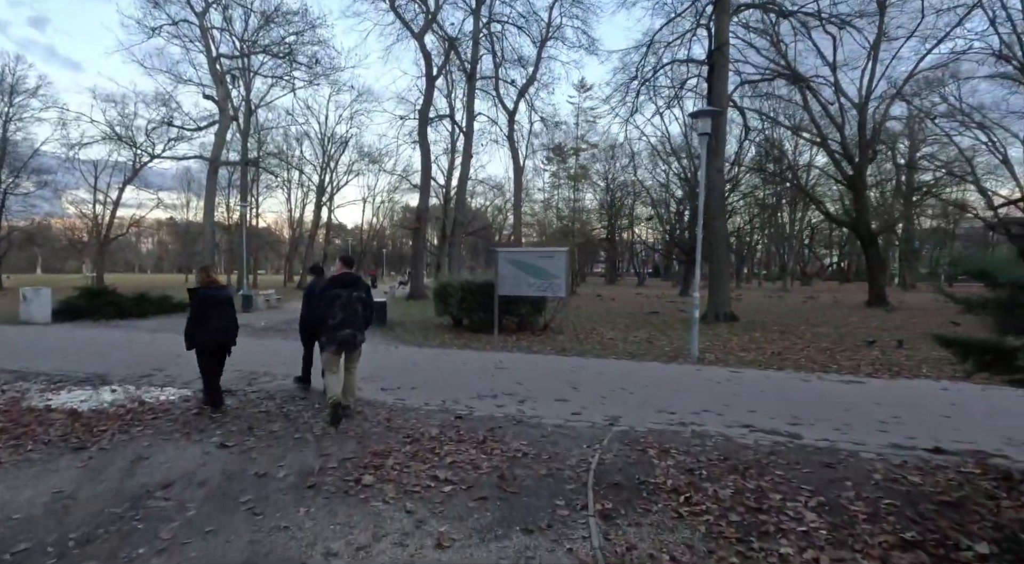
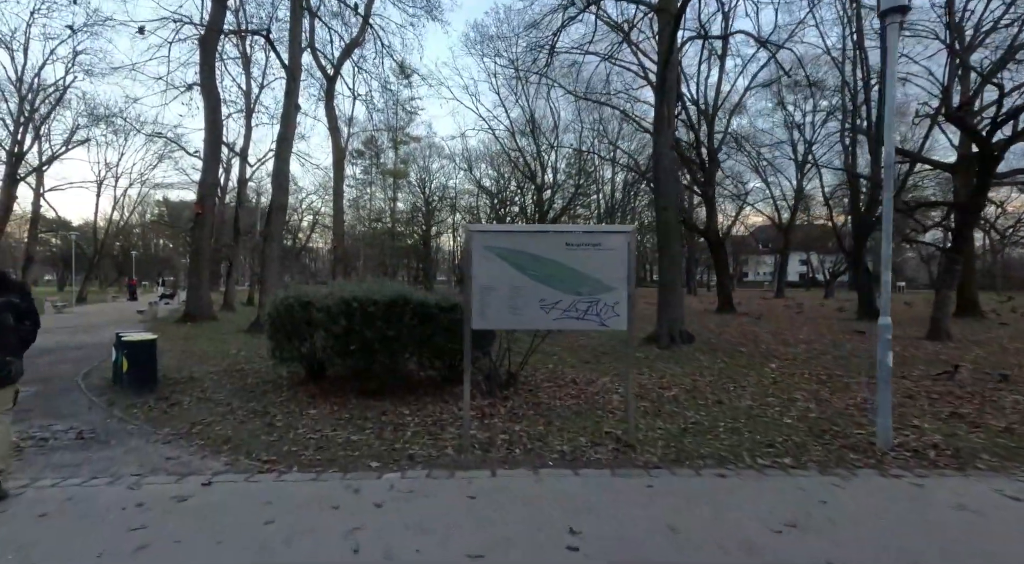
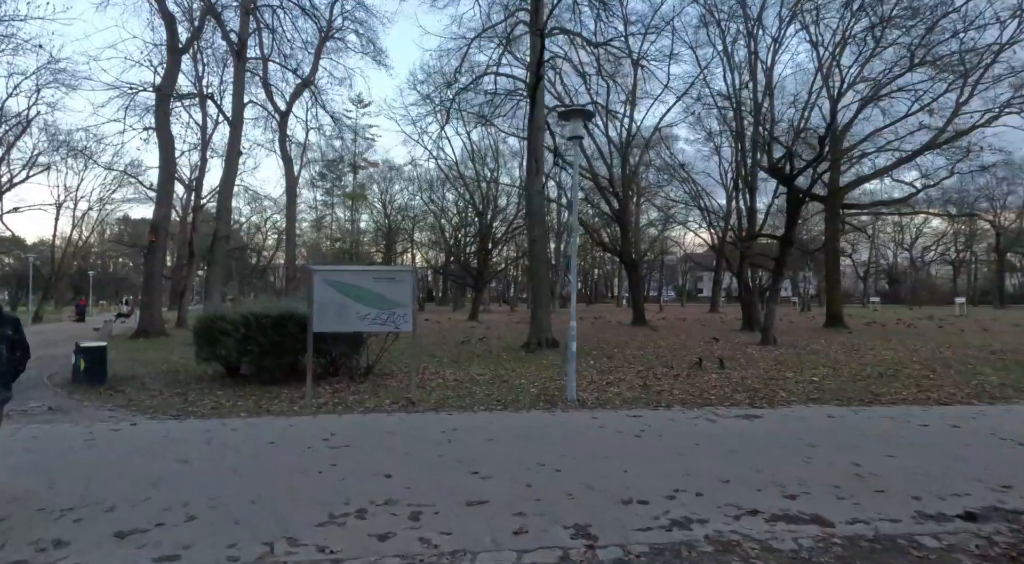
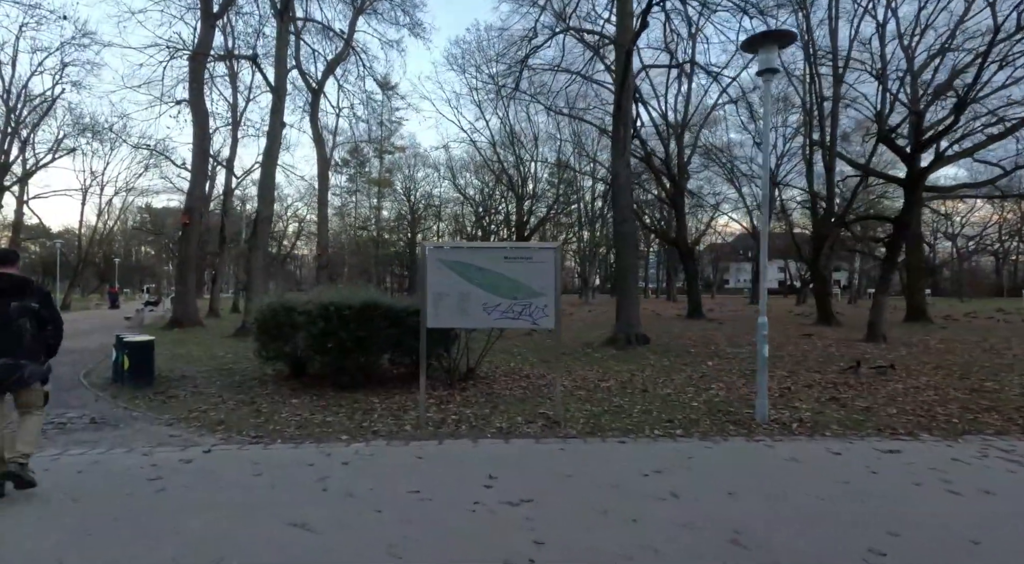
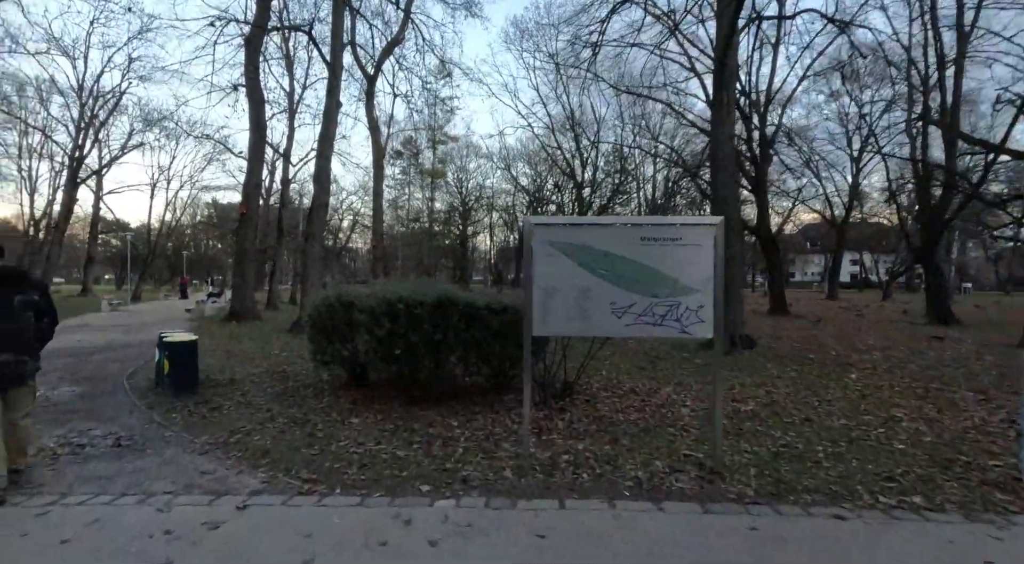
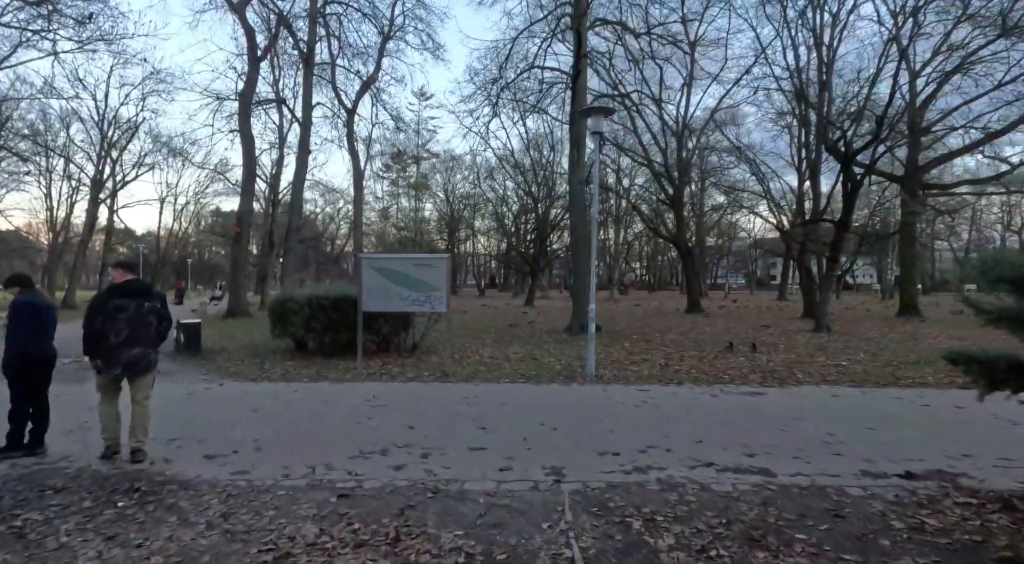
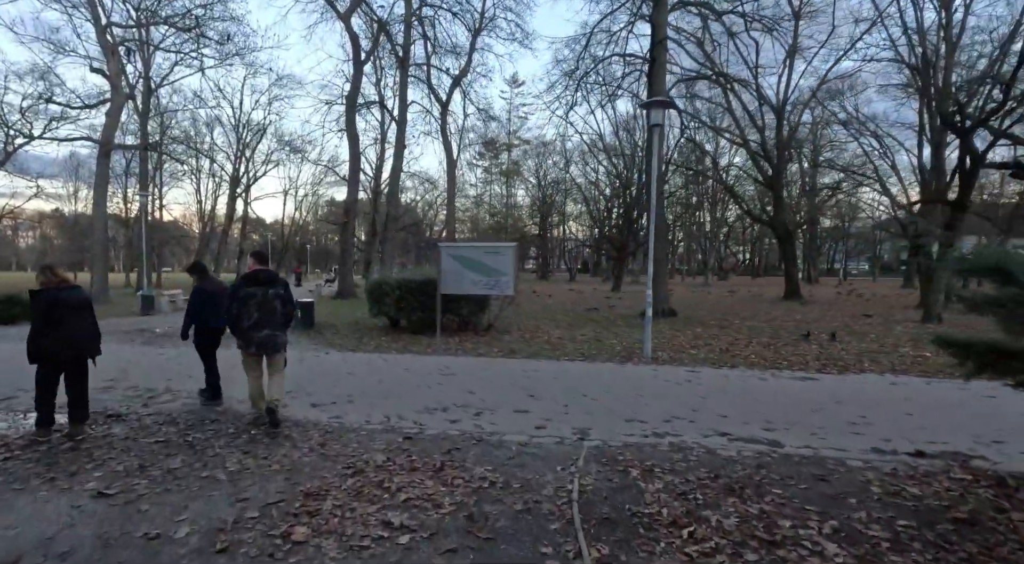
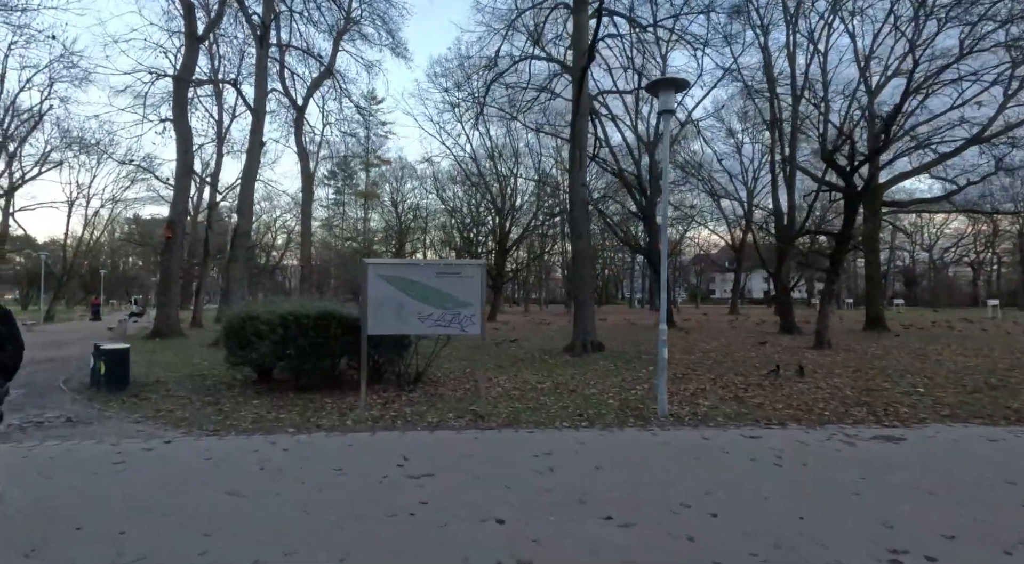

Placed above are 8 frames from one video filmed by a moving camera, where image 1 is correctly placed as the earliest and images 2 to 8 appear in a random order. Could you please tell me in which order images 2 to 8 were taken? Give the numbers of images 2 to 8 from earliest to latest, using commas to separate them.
7, 6, 3, 8, 4, 2, 5
